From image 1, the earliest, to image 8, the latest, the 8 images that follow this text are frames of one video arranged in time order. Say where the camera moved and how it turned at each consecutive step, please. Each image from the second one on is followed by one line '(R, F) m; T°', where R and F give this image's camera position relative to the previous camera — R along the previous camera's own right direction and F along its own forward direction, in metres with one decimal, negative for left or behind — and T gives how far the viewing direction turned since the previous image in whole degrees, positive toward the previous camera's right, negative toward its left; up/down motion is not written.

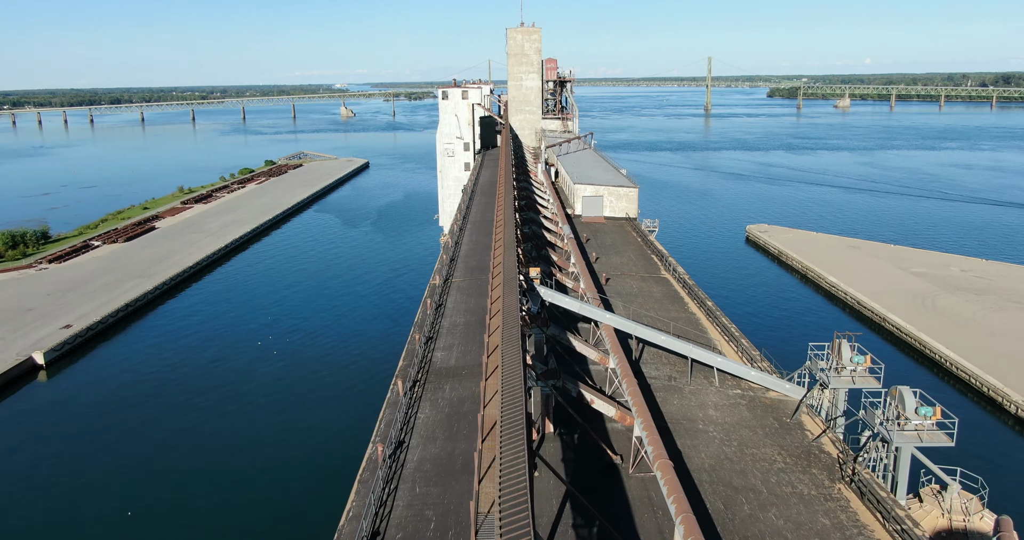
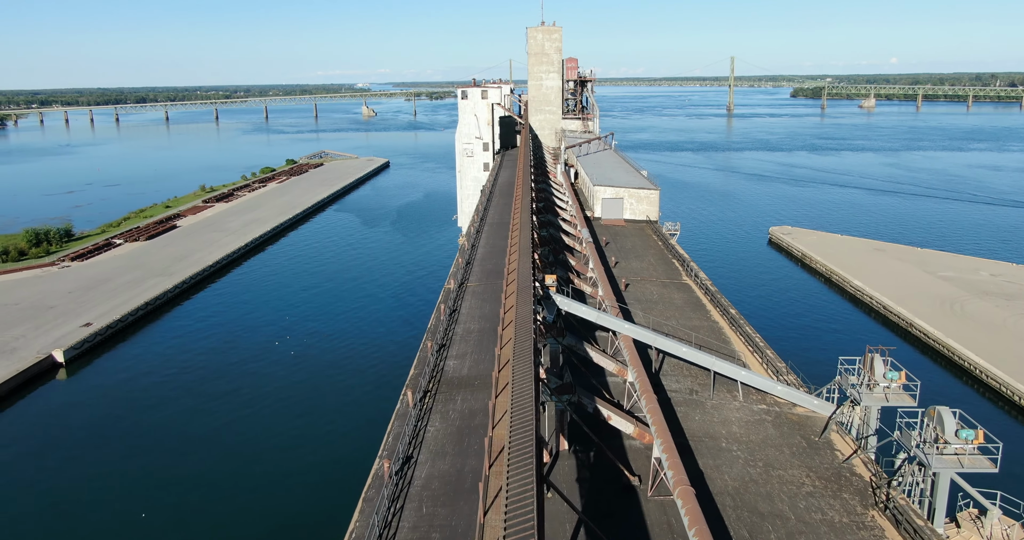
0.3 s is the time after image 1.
(0.0, +0.3) m; -1°
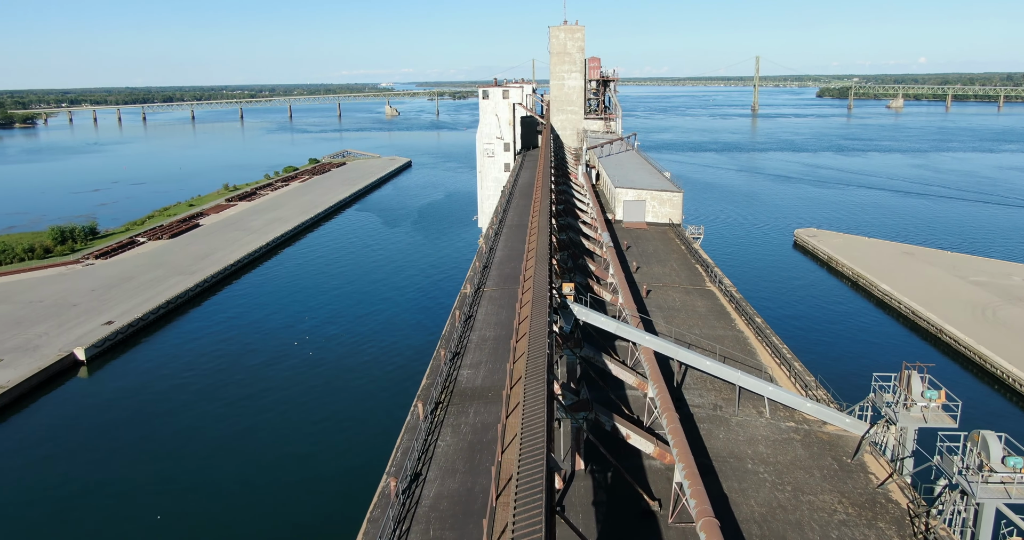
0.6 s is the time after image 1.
(0.0, +0.3) m; -2°
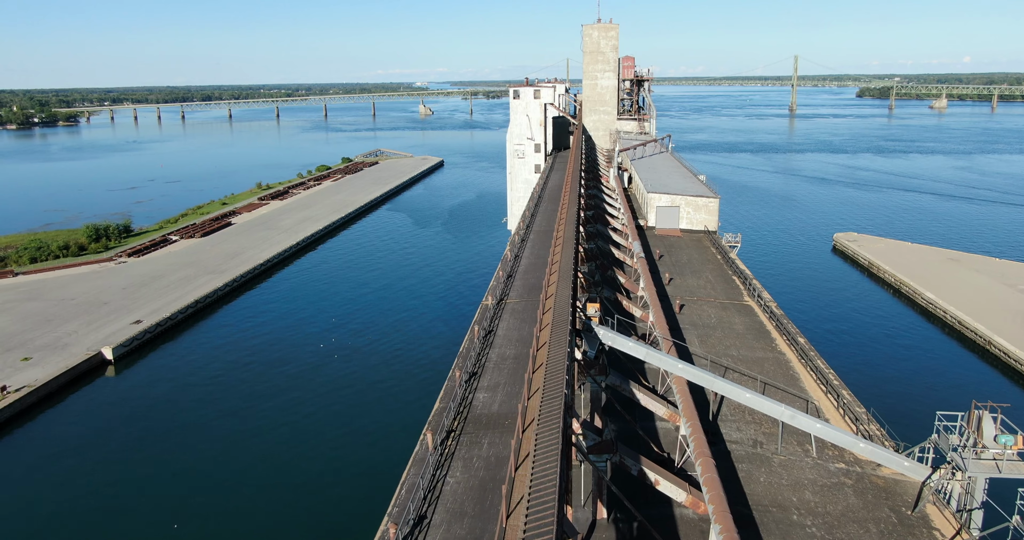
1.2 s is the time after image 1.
(+0.1, +0.5) m; -2°
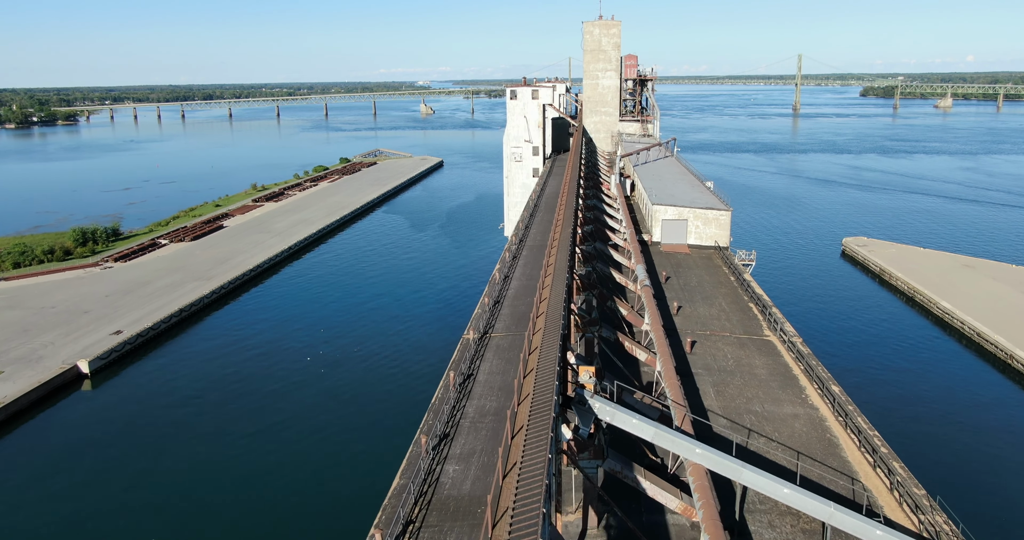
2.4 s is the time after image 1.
(+0.2, +1.1) m; 0°
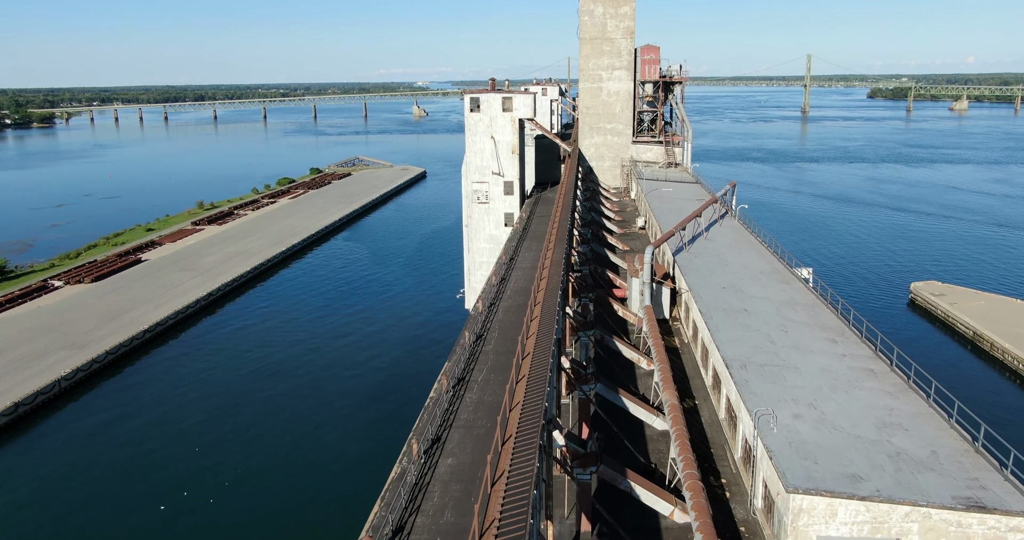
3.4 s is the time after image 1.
(+0.8, +7.9) m; 0°
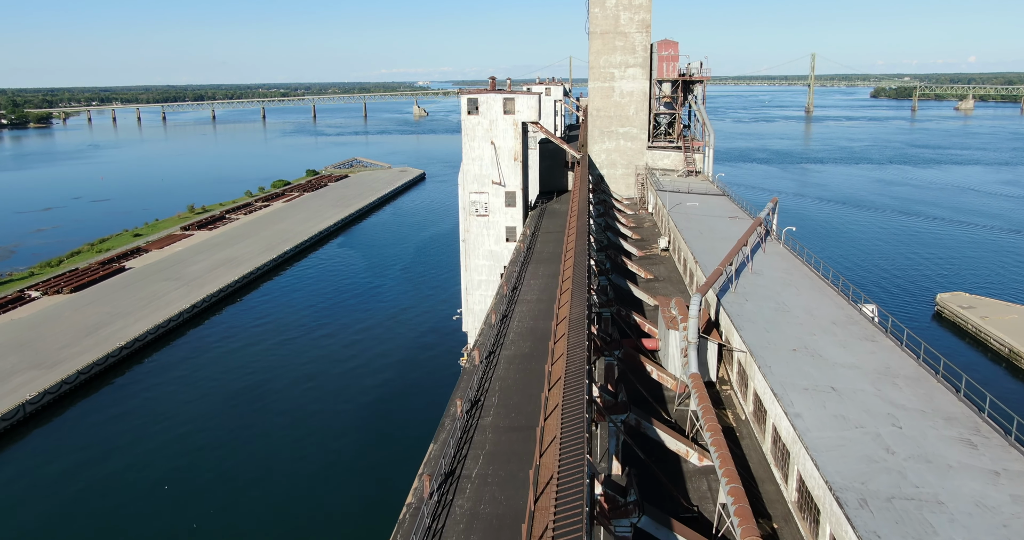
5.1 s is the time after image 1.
(0.0, +1.6) m; 0°
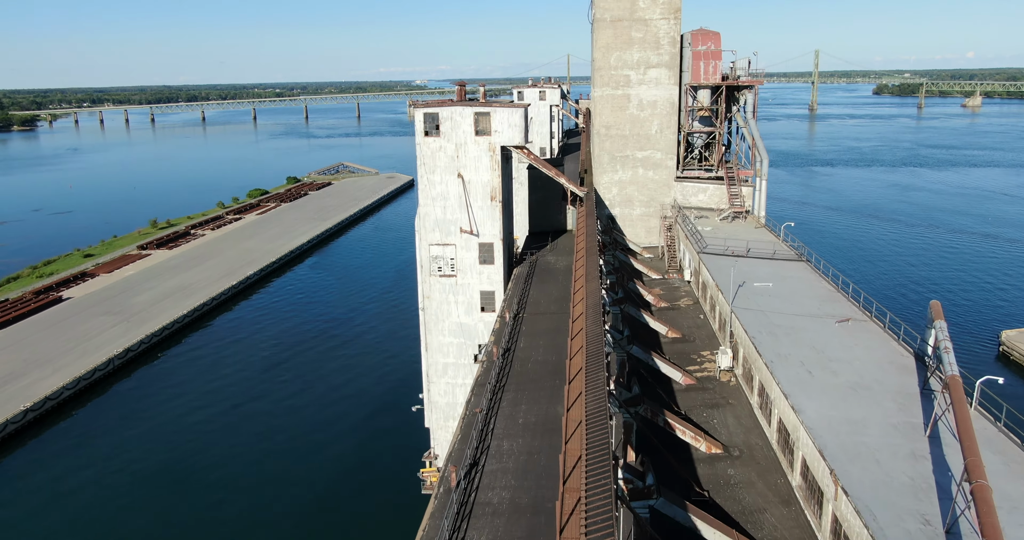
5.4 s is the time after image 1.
(+0.3, +4.2) m; 0°
